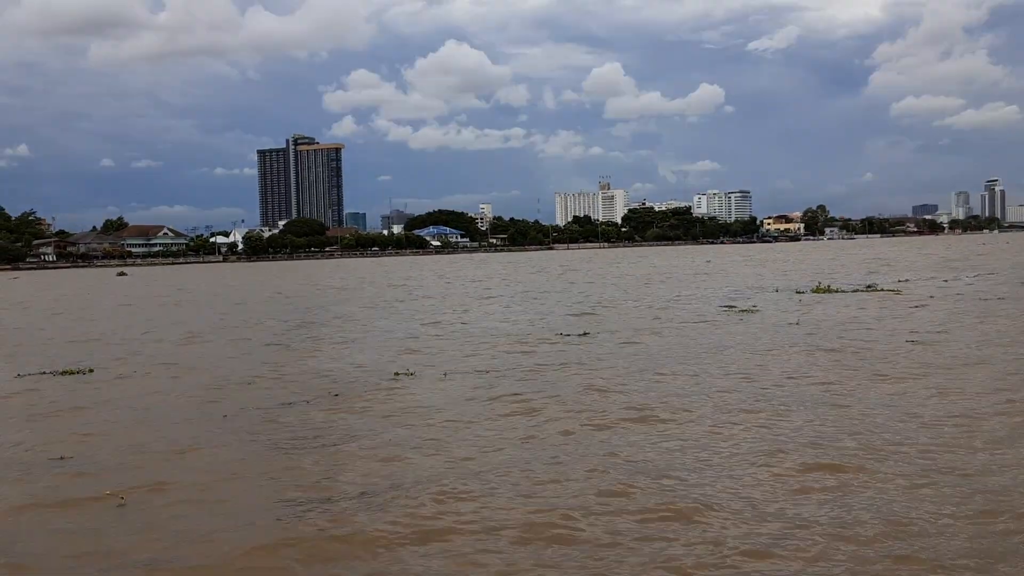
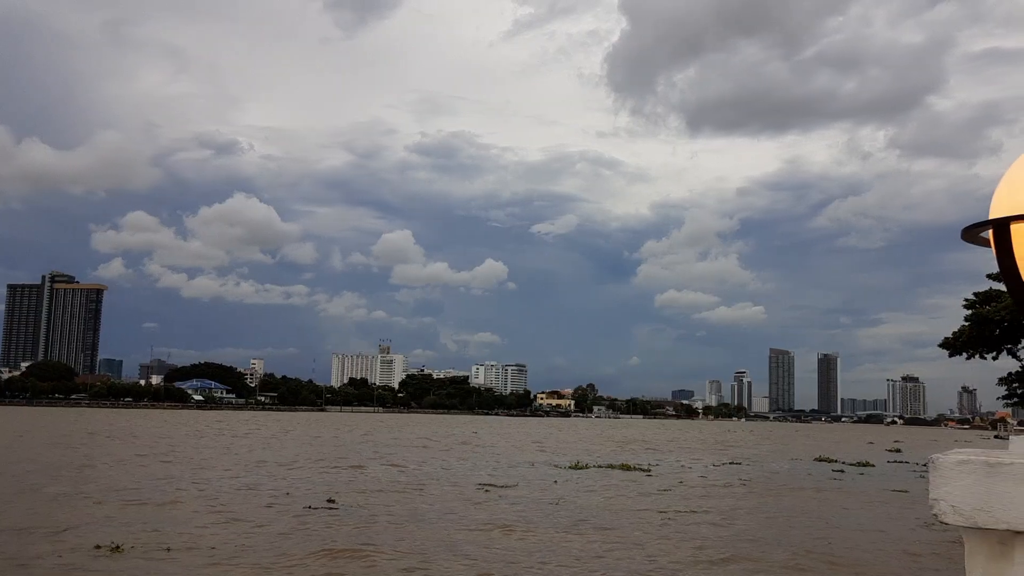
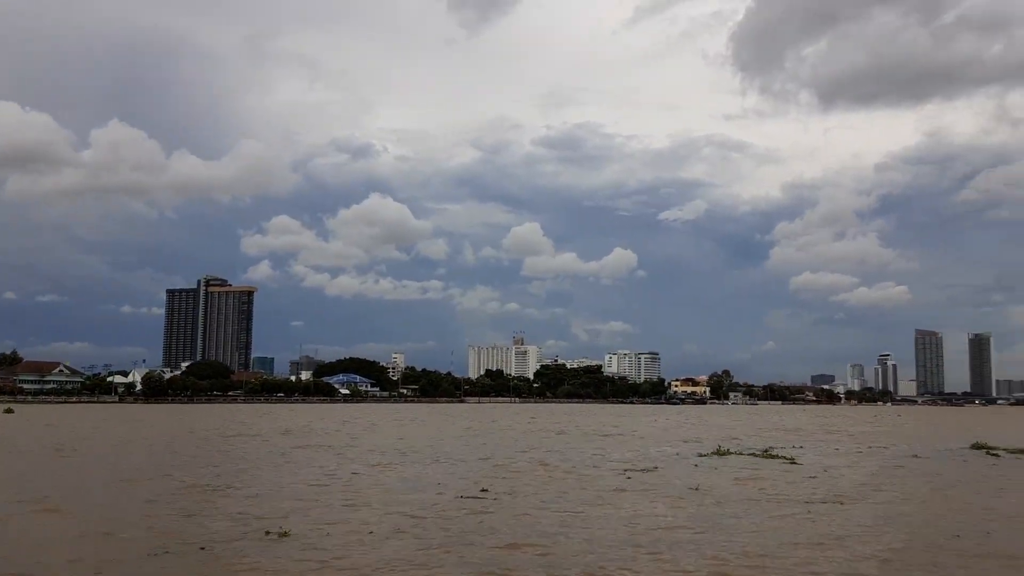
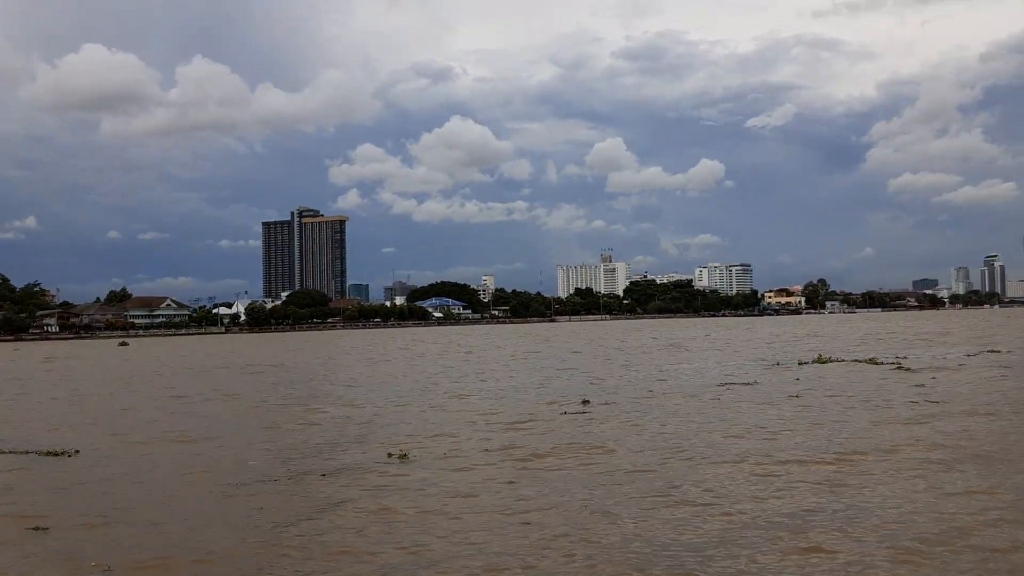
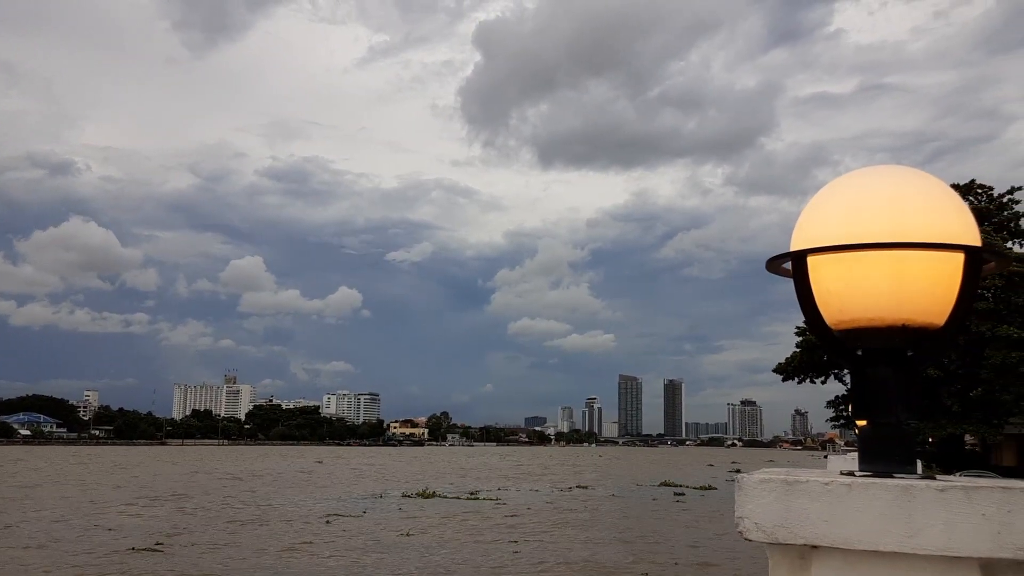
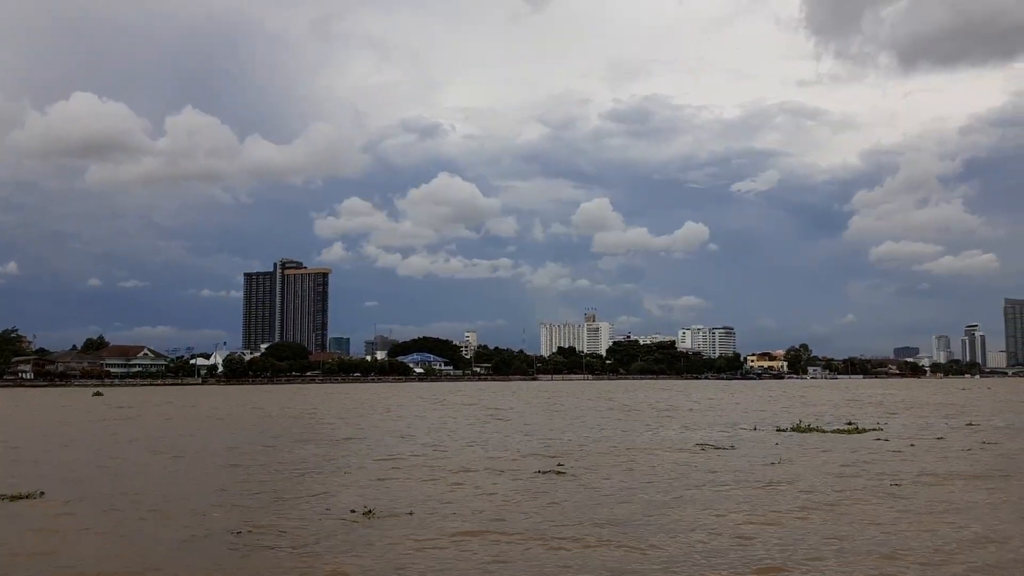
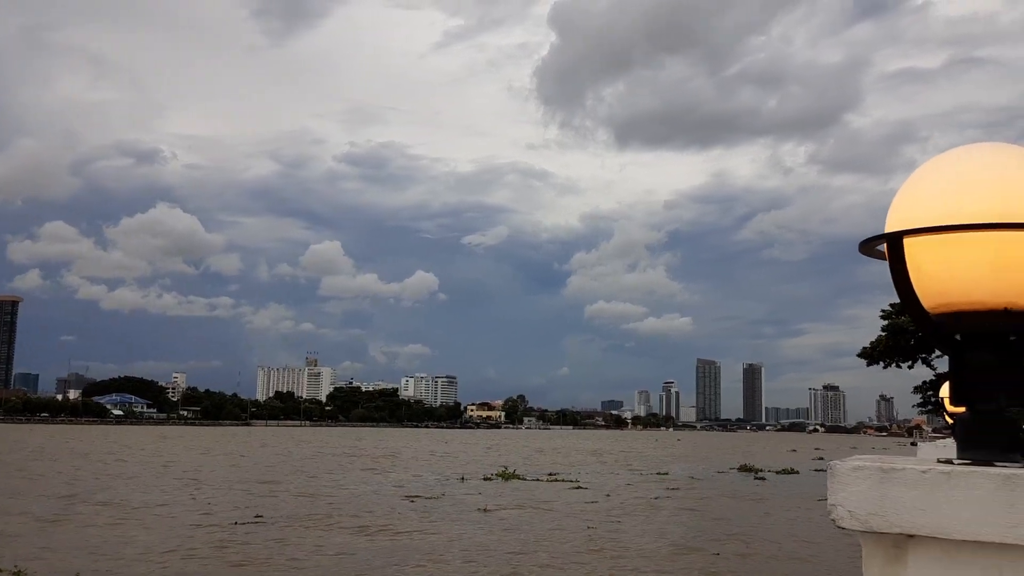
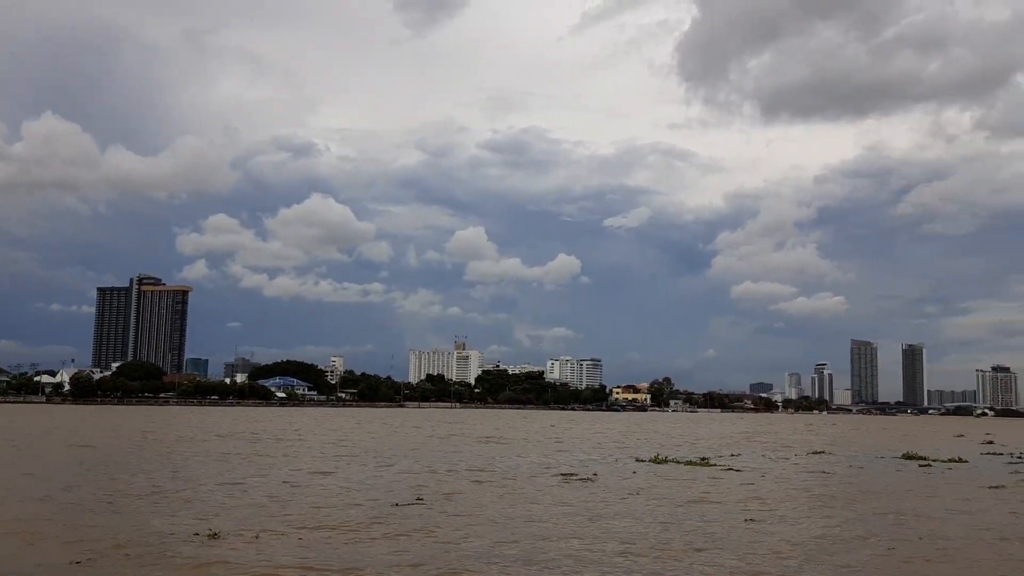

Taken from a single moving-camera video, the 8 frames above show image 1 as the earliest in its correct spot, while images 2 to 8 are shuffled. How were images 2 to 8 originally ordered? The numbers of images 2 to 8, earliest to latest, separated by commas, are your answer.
4, 6, 3, 8, 2, 7, 5
